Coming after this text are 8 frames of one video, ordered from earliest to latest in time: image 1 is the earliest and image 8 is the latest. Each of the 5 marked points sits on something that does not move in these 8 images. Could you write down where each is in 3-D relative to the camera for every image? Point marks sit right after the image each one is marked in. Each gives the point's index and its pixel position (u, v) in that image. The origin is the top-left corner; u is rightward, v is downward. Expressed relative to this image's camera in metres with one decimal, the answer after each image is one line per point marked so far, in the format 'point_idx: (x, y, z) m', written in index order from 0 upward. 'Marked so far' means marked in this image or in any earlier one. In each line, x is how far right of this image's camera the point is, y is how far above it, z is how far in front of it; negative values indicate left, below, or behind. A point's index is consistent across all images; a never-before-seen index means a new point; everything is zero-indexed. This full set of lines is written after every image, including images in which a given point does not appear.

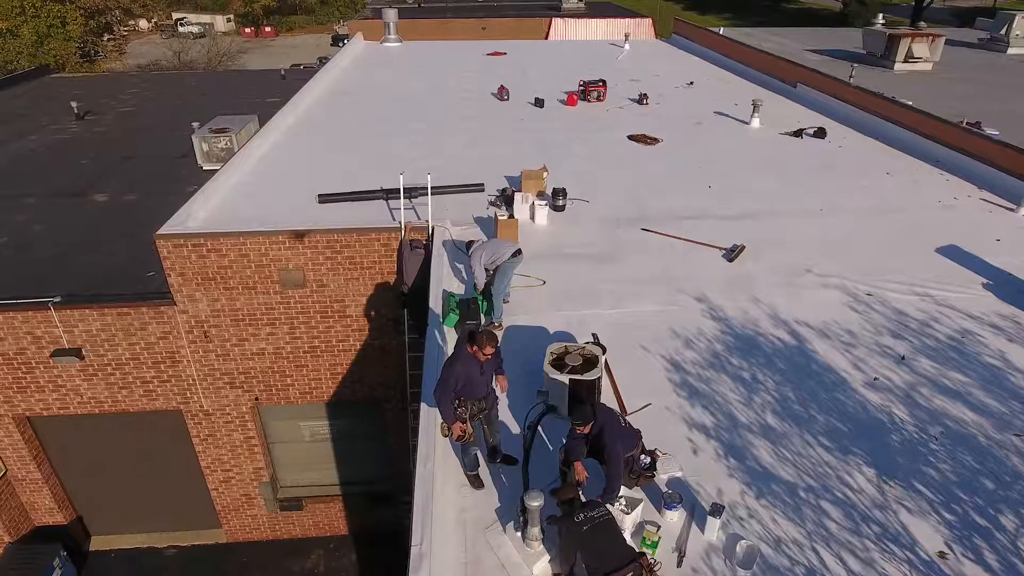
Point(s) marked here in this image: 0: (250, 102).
0: (-7.2, +5.1, +17.2) m
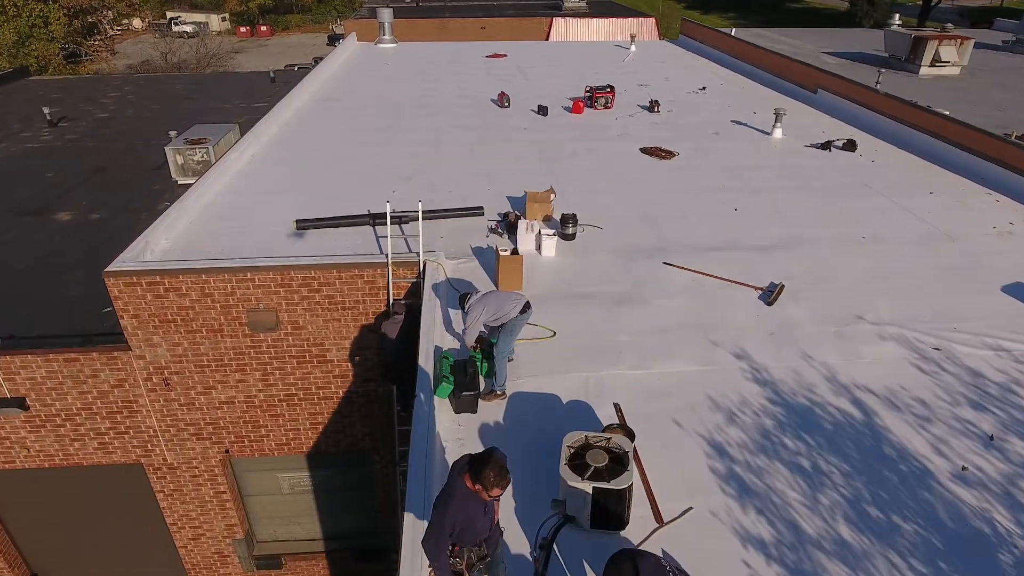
0: (-7.2, +4.7, +16.3) m
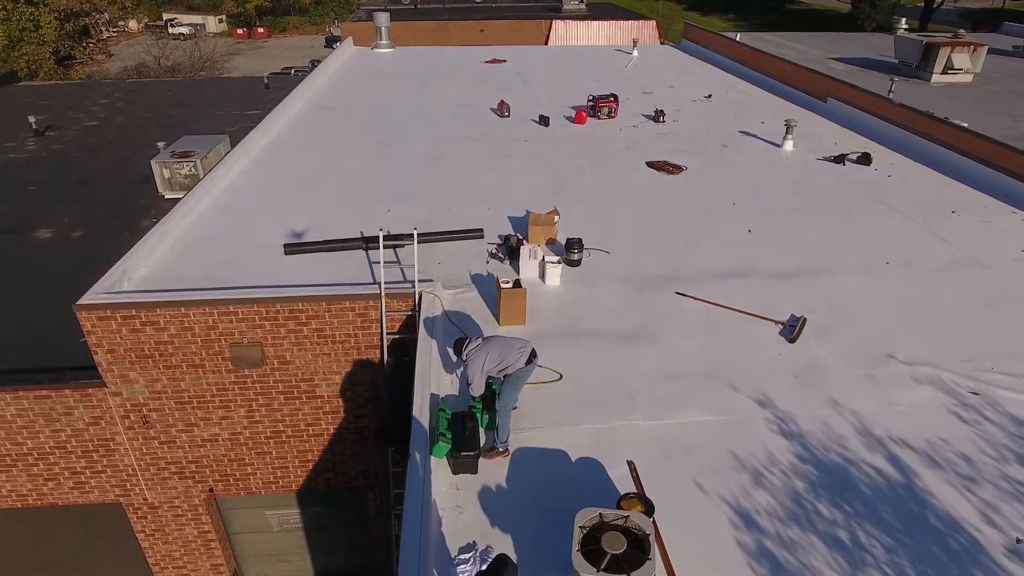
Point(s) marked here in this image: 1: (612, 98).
0: (-7.2, +4.4, +15.8) m
1: (+1.9, +3.6, +11.7) m
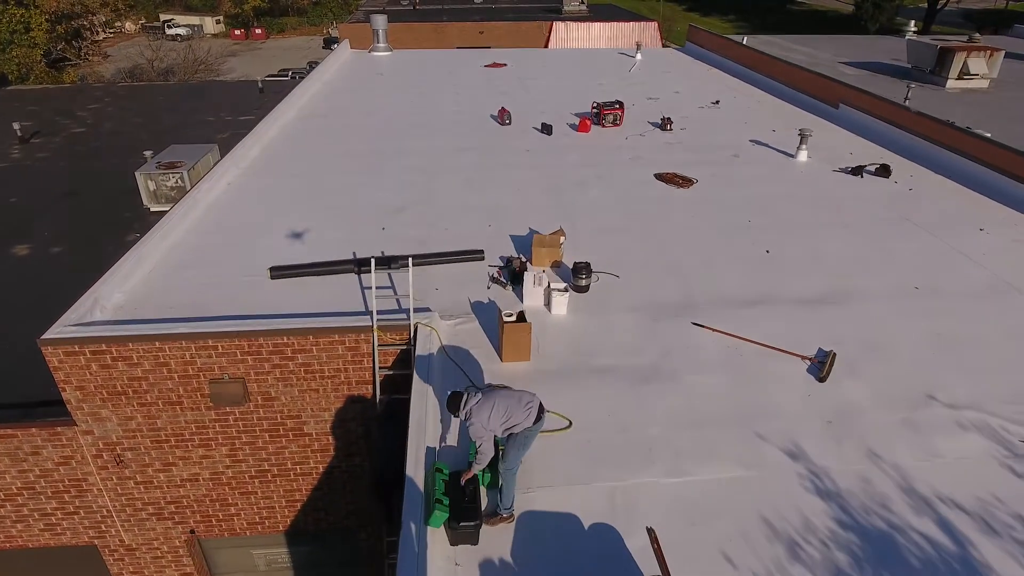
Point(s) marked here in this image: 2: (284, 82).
0: (-7.1, +4.1, +15.4) m
1: (+1.9, +3.3, +11.3) m
2: (-7.2, +6.5, +19.7) m
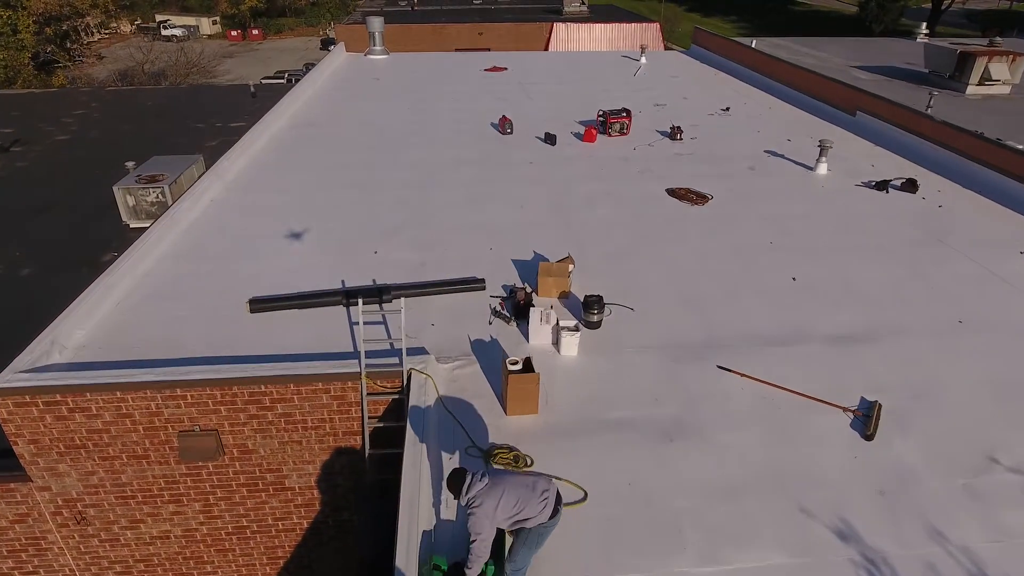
0: (-7.1, +3.8, +14.8) m
1: (+1.9, +3.0, +10.7) m
2: (-7.2, +6.2, +19.2) m
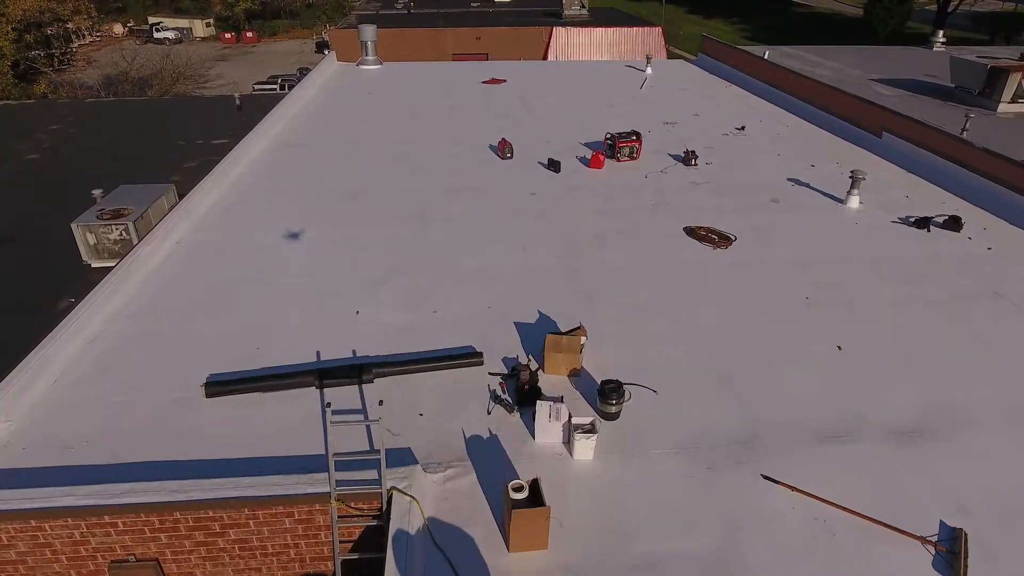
0: (-7.1, +3.2, +14.0) m
1: (+1.9, +2.4, +9.9) m
2: (-7.2, +5.6, +18.3) m
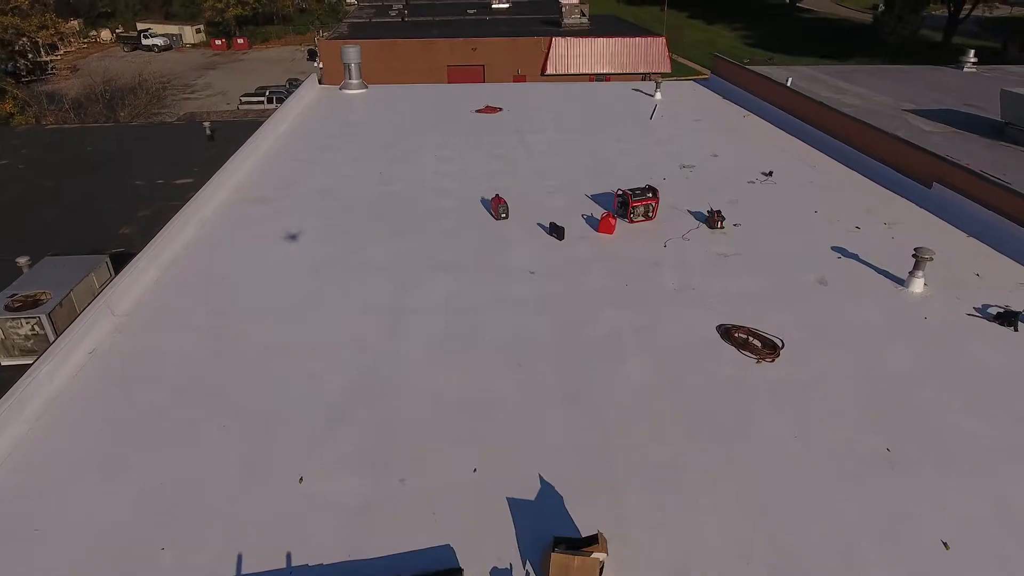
0: (-7.2, +2.0, +12.5) m
1: (+1.9, +1.2, +8.4) m
2: (-7.3, +4.4, +16.8) m
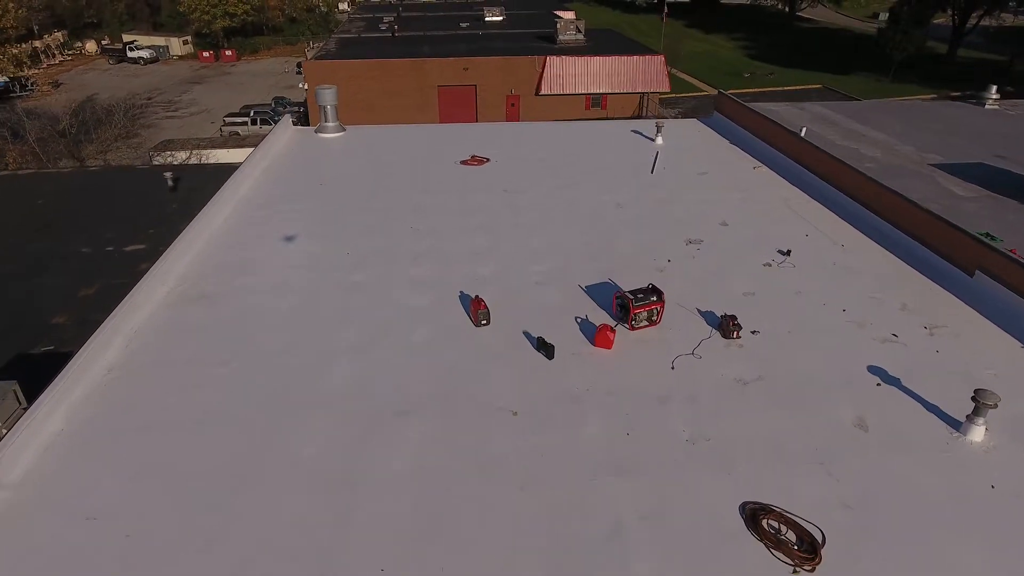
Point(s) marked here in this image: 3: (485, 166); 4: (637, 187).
0: (-7.4, +0.6, +11.3) m
1: (+1.6, -0.2, +7.3) m
2: (-7.5, +3.0, +15.6) m
3: (-0.5, +2.4, +12.7) m
4: (+2.4, +1.8, +11.6) m
